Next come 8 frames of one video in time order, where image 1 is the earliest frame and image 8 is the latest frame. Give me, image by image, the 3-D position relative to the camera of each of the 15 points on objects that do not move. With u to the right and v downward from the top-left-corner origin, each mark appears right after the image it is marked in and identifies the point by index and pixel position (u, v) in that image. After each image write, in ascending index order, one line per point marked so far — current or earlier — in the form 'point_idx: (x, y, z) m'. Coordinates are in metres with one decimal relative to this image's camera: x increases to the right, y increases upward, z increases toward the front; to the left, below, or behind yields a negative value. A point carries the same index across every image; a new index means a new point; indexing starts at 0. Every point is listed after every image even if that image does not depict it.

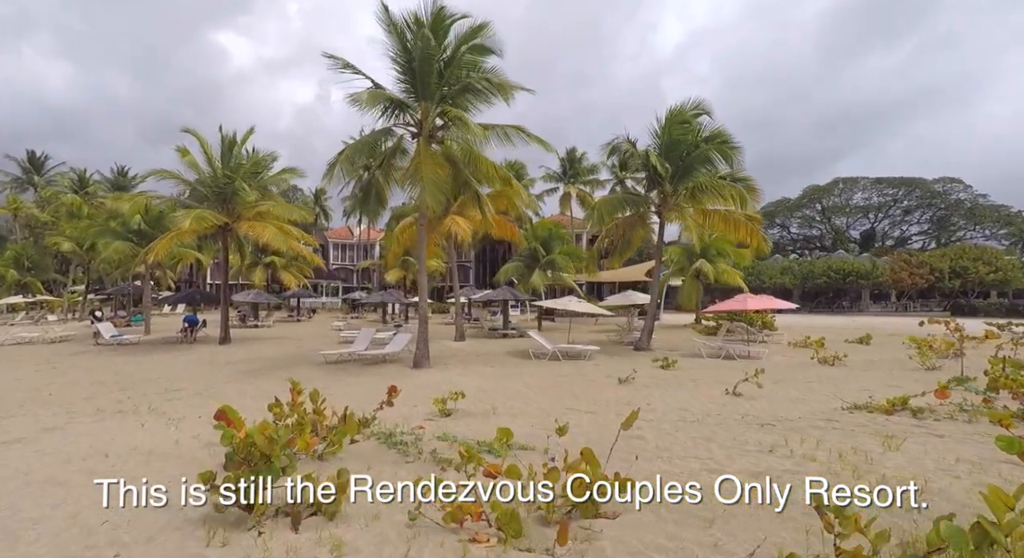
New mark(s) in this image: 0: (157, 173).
0: (-11.6, +3.5, +16.5) m
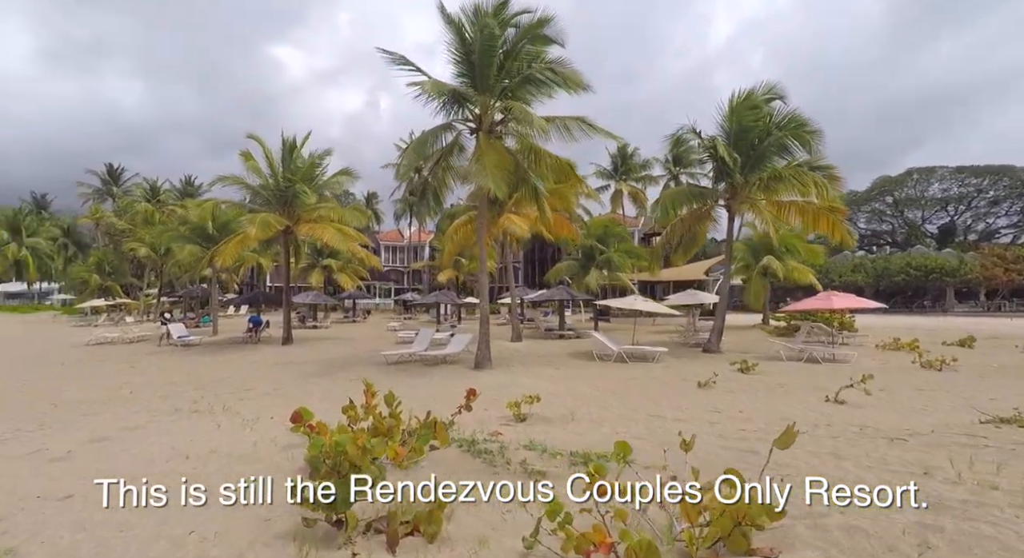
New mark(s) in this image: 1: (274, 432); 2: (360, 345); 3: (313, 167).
0: (-9.8, +3.4, +17.0) m
1: (-2.9, -1.9, +6.2) m
2: (-5.2, -2.3, +17.2) m
3: (-7.0, +3.9, +17.6) m
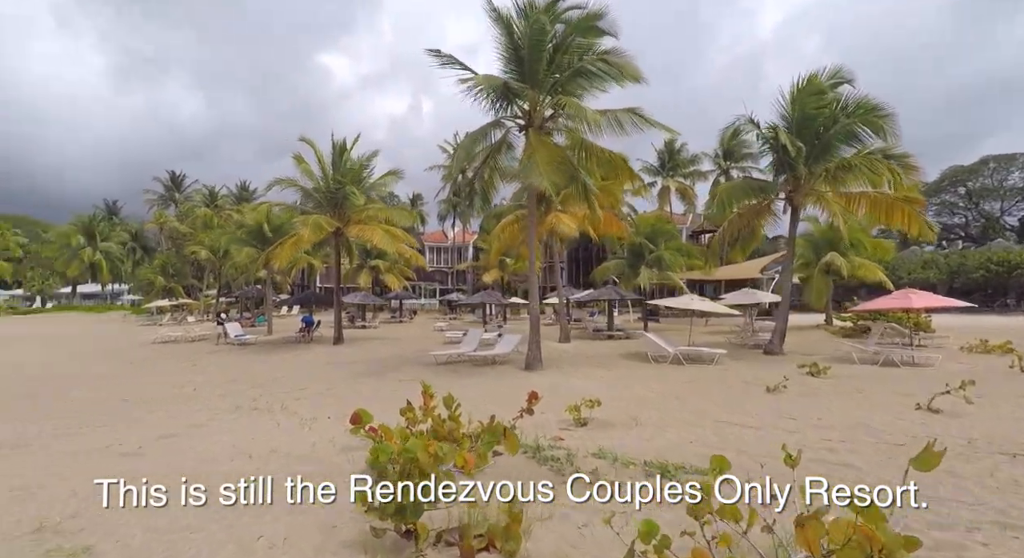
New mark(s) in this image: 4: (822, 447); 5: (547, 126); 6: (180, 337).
0: (-8.2, +3.4, +17.5) m
1: (-2.2, -1.9, +6.1) m
2: (-3.6, -2.3, +17.3) m
3: (-5.3, +3.8, +17.9) m
4: (+3.1, -1.7, +5.1) m
5: (+0.9, +3.7, +12.3) m
6: (-13.1, -2.3, +19.9) m
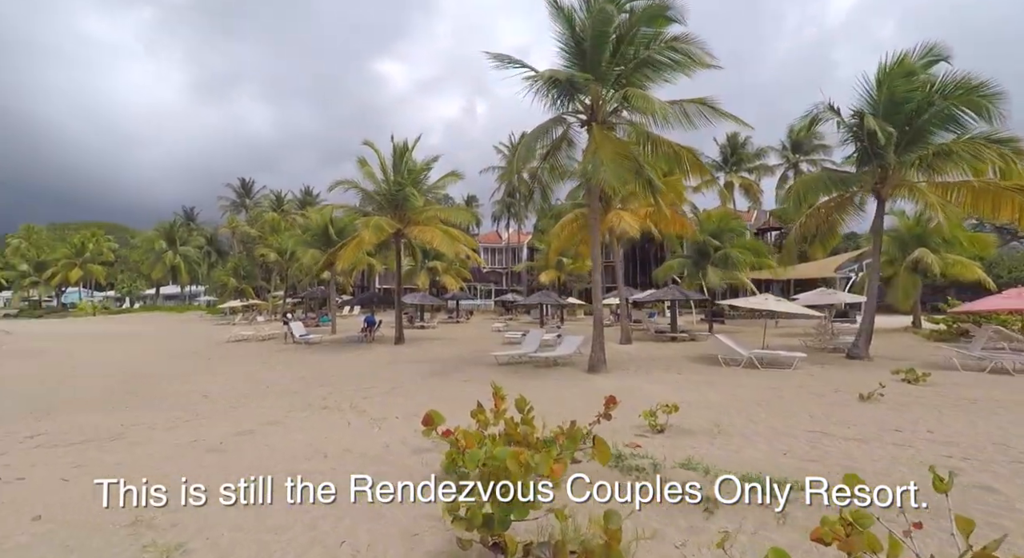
0: (-6.1, +3.3, +18.0) m
1: (-1.3, -1.9, +6.1) m
2: (-1.6, -2.3, +17.4) m
3: (-3.3, +3.8, +18.1) m
4: (+3.8, -1.7, +4.5) m
5: (+2.4, +3.7, +11.9) m
6: (-10.8, -2.4, +20.9) m
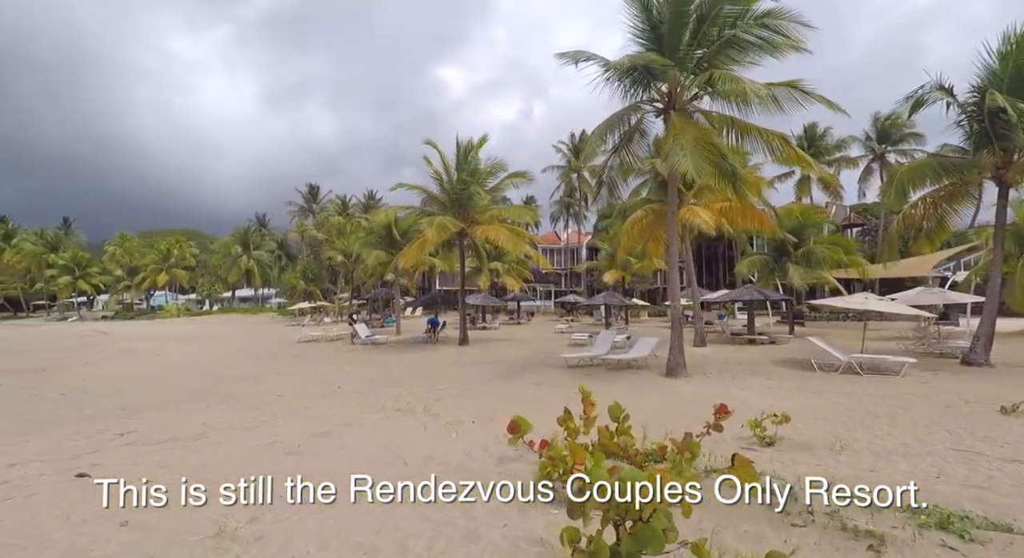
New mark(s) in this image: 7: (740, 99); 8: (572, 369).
0: (-3.9, +3.3, +18.1) m
1: (-0.3, -1.8, +5.7) m
2: (+0.6, -2.3, +17.0) m
3: (-1.0, +3.8, +17.9) m
4: (+4.6, -1.6, +3.5) m
5: (+3.9, +3.8, +11.1) m
6: (-8.2, -2.5, +21.4) m
7: (+4.7, +3.7, +10.4) m
8: (+1.4, -2.1, +11.5) m
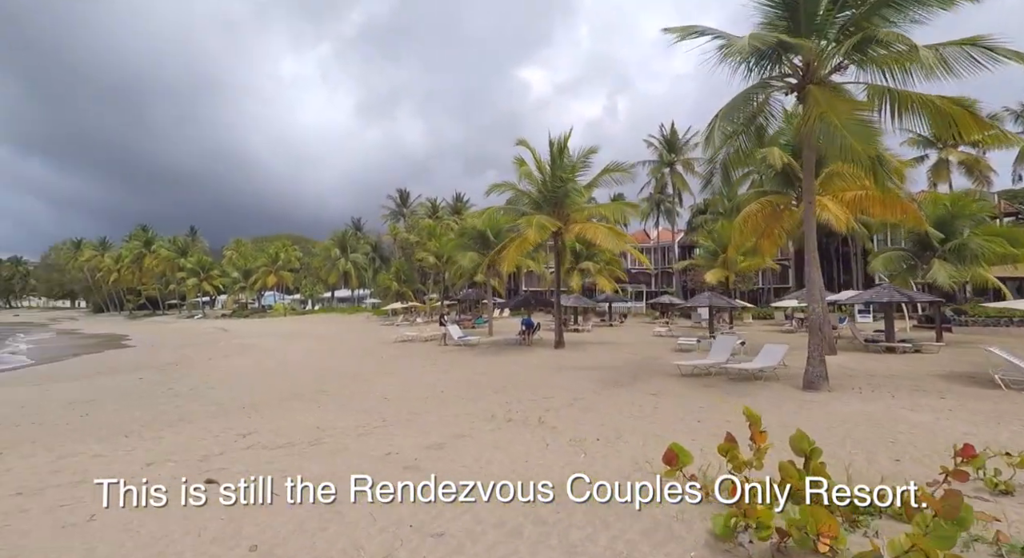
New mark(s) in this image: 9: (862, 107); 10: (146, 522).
0: (-0.5, +3.3, +17.7) m
1: (+1.1, -1.8, +4.9) m
2: (+3.8, -2.3, +15.9) m
3: (+2.3, +3.8, +17.1) m
4: (+5.6, -1.5, +2.0) m
5: (+6.1, +3.8, +9.6) m
6: (-4.2, -2.5, +21.7) m
7: (+6.7, +3.7, +8.8) m
8: (+3.7, -2.1, +10.4) m
9: (+5.9, +2.9, +8.9) m
10: (-2.7, -1.8, +3.7) m
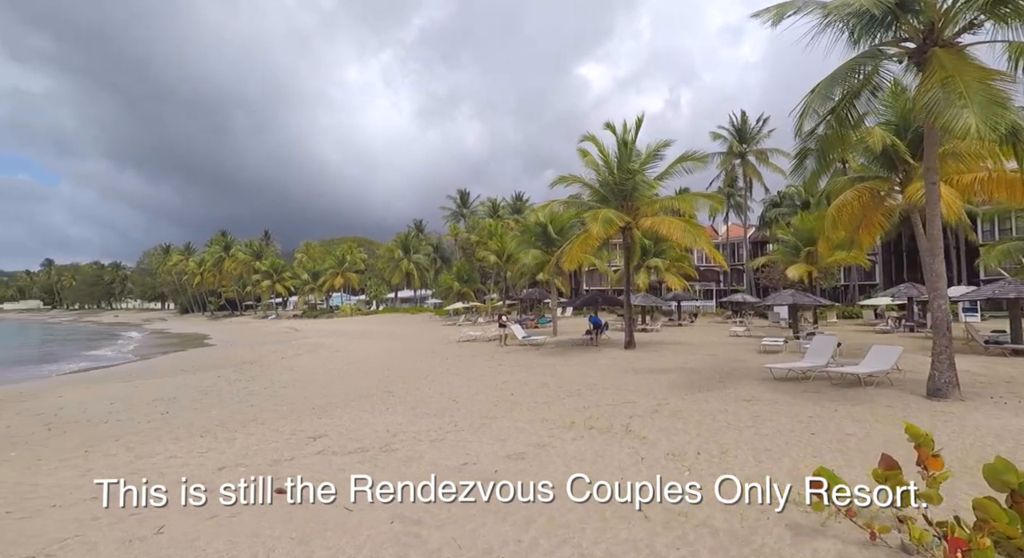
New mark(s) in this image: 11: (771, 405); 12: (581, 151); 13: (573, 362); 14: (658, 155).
0: (+1.7, +3.4, +17.1) m
1: (+1.9, -1.7, +4.2) m
2: (+5.8, -2.2, +14.8) m
3: (+4.4, +3.9, +16.1) m
4: (+6.0, -1.4, +0.8) m
5: (+7.3, +4.0, +8.2) m
6: (-1.4, -2.5, +21.4) m
7: (+7.9, +3.9, +7.4) m
8: (+5.1, -1.9, +9.3) m
9: (+7.1, +3.0, +7.6) m
10: (-2.0, -1.7, +3.3) m
11: (+4.0, -1.9, +7.6) m
12: (+2.2, +4.1, +16.2) m
13: (+1.7, -2.3, +13.7) m
14: (+4.7, +4.1, +16.3) m
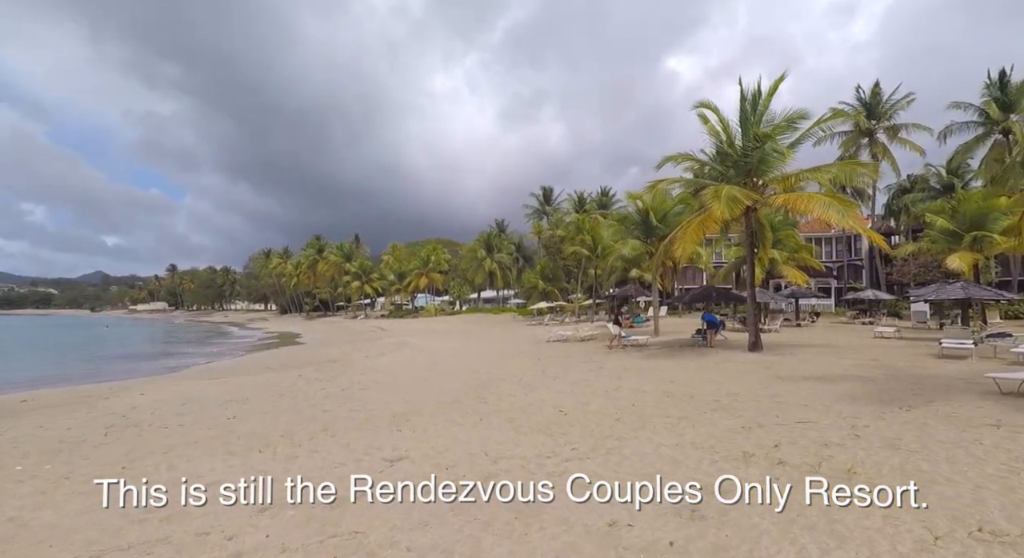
0: (+4.7, +3.6, +14.8) m
1: (+2.8, -1.4, +2.0) m
2: (+8.4, -1.9, +11.8) m
3: (+7.2, +4.2, +13.4) m
4: (+6.4, -1.0, -2.0) m
5: (+8.8, +4.3, +5.2) m
6: (+2.3, -2.3, +19.6) m
7: (+9.2, +4.3, +4.2) m
8: (+6.8, -1.6, +6.6) m
9: (+8.5, +3.4, +4.5) m
10: (-1.1, -1.4, +1.8) m
11: (+5.5, -1.6, +5.1) m
12: (+5.0, +4.4, +13.9) m
13: (+4.2, -2.0, +11.4) m
14: (+7.5, +4.4, +13.5) m
